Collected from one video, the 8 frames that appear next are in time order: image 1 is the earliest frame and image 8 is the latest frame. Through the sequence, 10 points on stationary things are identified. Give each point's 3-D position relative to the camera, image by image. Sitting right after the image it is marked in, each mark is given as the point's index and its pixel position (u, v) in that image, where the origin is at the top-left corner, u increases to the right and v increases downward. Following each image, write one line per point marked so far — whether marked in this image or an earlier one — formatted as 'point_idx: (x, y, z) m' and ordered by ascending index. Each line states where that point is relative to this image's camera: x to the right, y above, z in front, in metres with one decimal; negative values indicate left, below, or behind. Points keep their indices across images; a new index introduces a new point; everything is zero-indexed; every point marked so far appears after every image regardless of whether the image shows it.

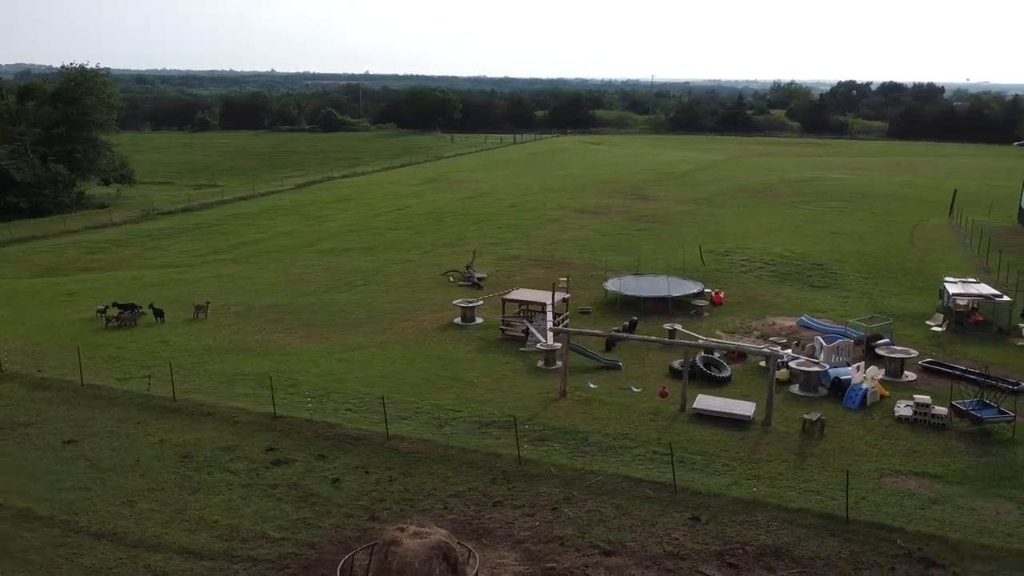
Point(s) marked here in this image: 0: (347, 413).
0: (-3.7, -2.9, +18.0) m
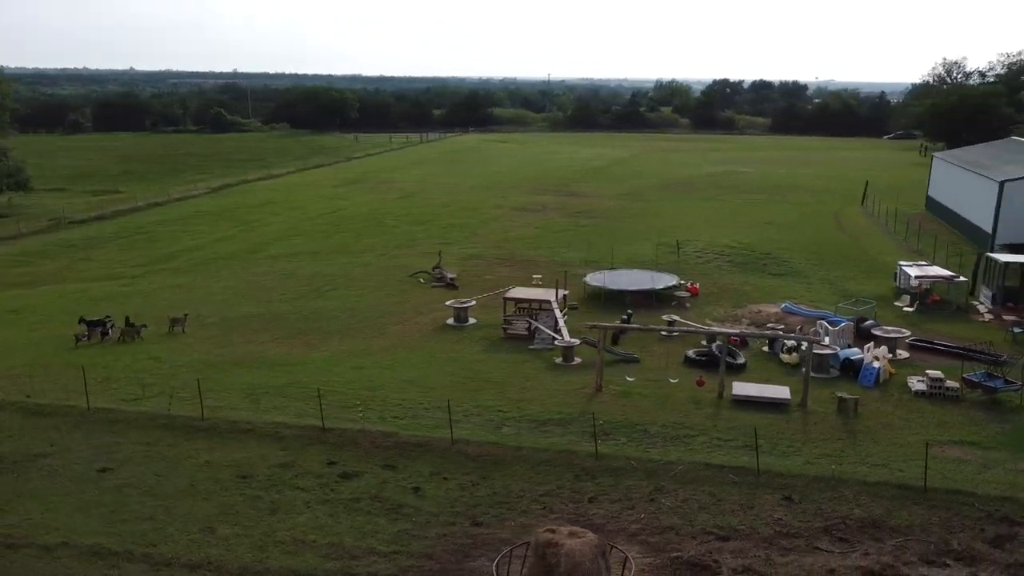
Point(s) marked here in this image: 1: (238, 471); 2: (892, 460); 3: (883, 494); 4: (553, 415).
0: (-2.5, -2.9, +17.6) m
1: (-5.3, -3.6, +15.6) m
2: (+7.3, -3.3, +15.4) m
3: (+6.6, -3.6, +14.0) m
4: (+1.0, -2.8, +17.8) m
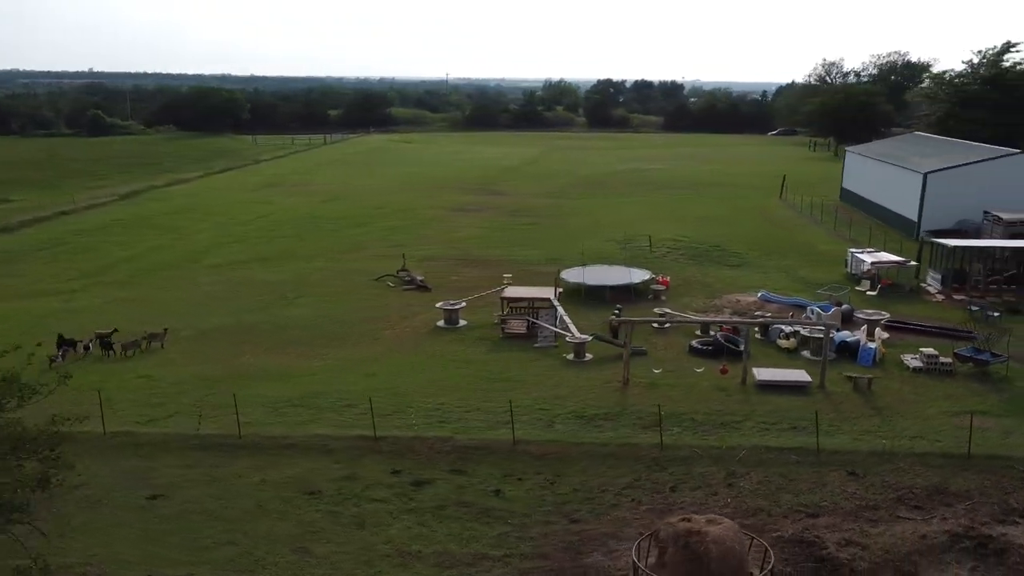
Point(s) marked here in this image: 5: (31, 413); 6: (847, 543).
0: (-1.5, -3.0, +17.3) m
1: (-3.9, -3.7, +15.0) m
2: (+8.6, -3.0, +16.6) m
3: (+8.1, -3.3, +15.2) m
4: (+2.0, -2.8, +18.0) m
5: (-11.1, -2.9, +18.5) m
6: (+5.4, -4.1, +12.8) m
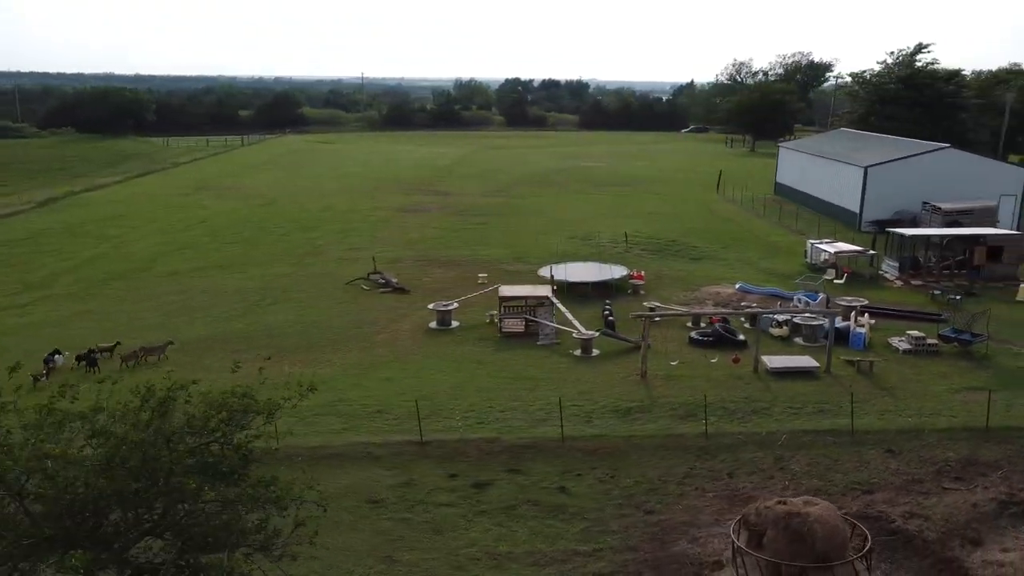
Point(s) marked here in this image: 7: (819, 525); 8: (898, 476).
0: (-0.6, -3.0, +17.3) m
1: (-2.7, -3.8, +14.7) m
2: (+9.5, -2.7, +17.7) m
3: (+9.1, -3.1, +16.2) m
4: (+2.7, -2.7, +18.4) m
5: (-10.2, -3.2, +17.3) m
6: (+6.8, -3.9, +13.6) m
7: (+4.4, -3.4, +11.5) m
8: (+7.2, -3.5, +14.9) m
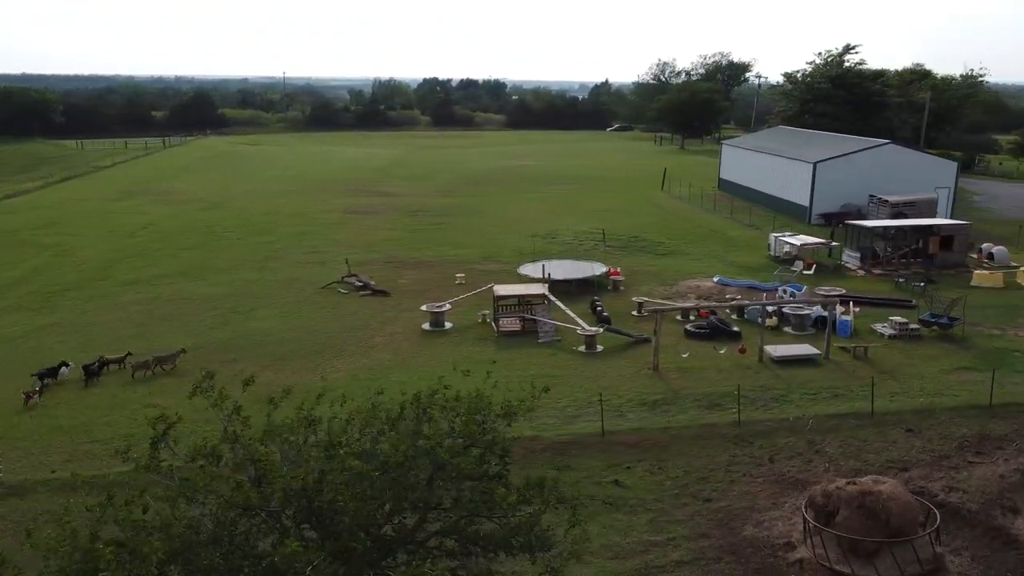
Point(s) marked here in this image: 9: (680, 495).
0: (+0.2, -3.0, +17.4) m
1: (-1.7, -3.9, +14.5) m
2: (+10.2, -2.4, +18.9) m
3: (+9.9, -2.8, +17.4) m
4: (+3.4, -2.5, +18.8) m
5: (-9.4, -3.5, +16.3) m
6: (+7.9, -3.6, +14.5) m
7: (+5.8, -3.3, +12.1) m
8: (+8.2, -3.3, +15.9) m
9: (+3.0, -3.8, +14.6) m
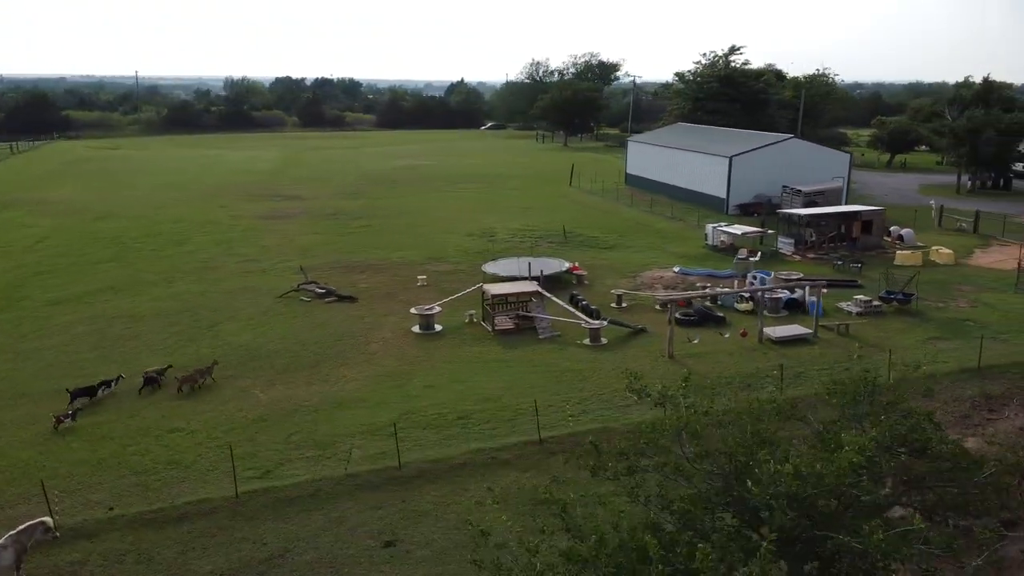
0: (+1.5, -2.9, +17.7) m
1: (+0.3, -3.9, +14.6) m
2: (+11.0, -1.8, +21.0) m
3: (+11.1, -2.2, +19.5) m
4: (+4.3, -2.3, +19.7) m
5: (-7.7, -3.9, +14.9) m
6: (+9.7, -3.2, +16.2) m
7: (+8.0, -2.9, +13.6) m
8: (+9.7, -2.8, +17.7) m
9: (+4.8, -3.6, +15.5) m
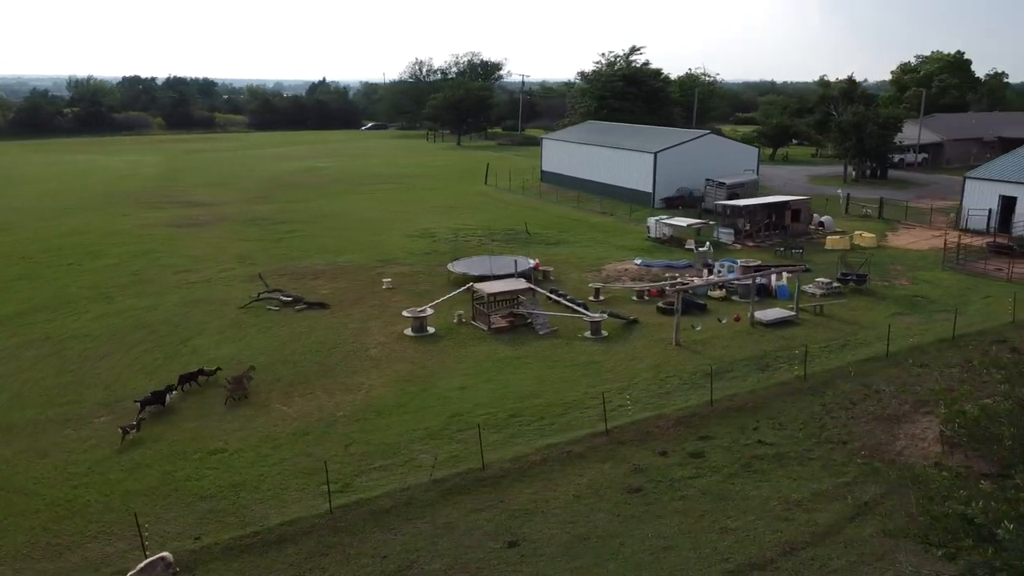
0: (+2.7, -2.8, +18.2) m
1: (+2.0, -3.7, +14.9) m
2: (+11.4, -1.2, +23.1) m
3: (+11.8, -1.6, +21.6) m
4: (+5.1, -2.0, +20.6) m
5: (-5.8, -4.1, +13.9) m
6: (+11.0, -2.6, +18.2) m
7: (+9.7, -2.4, +15.3) m
8: (+10.7, -2.3, +19.6) m
9: (+6.4, -3.2, +16.6) m
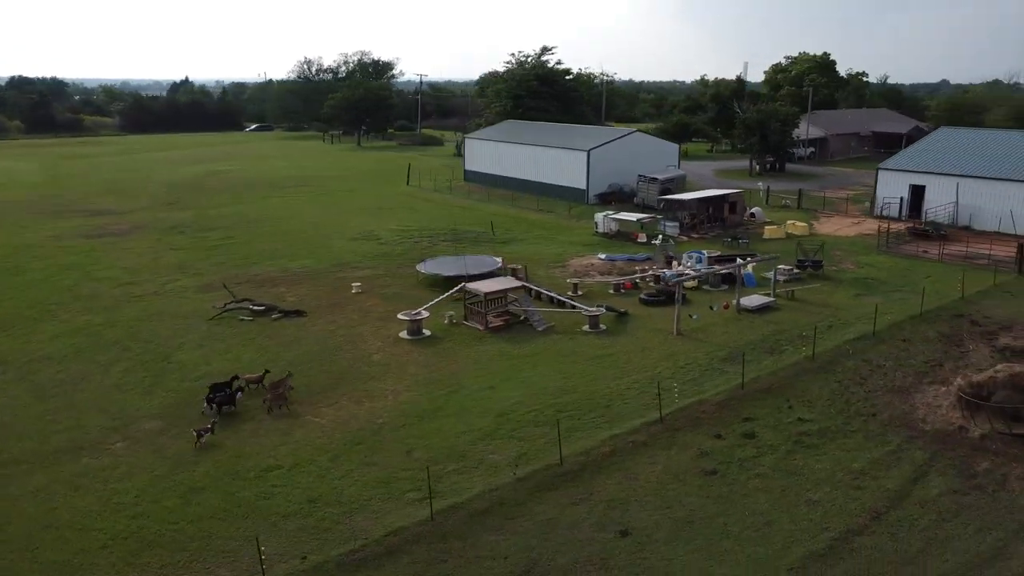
0: (+3.7, -2.6, +18.9) m
1: (+3.6, -3.6, +15.5) m
2: (+11.5, -0.7, +25.1) m
3: (+12.1, -1.1, +23.7) m
4: (+5.7, -1.8, +21.7) m
5: (-4.0, -4.3, +13.3) m
6: (+11.9, -2.1, +20.2) m
7: (+11.1, -1.9, +17.1) m
8: (+11.4, -1.8, +21.5) m
9: (+7.6, -2.9, +17.9) m
